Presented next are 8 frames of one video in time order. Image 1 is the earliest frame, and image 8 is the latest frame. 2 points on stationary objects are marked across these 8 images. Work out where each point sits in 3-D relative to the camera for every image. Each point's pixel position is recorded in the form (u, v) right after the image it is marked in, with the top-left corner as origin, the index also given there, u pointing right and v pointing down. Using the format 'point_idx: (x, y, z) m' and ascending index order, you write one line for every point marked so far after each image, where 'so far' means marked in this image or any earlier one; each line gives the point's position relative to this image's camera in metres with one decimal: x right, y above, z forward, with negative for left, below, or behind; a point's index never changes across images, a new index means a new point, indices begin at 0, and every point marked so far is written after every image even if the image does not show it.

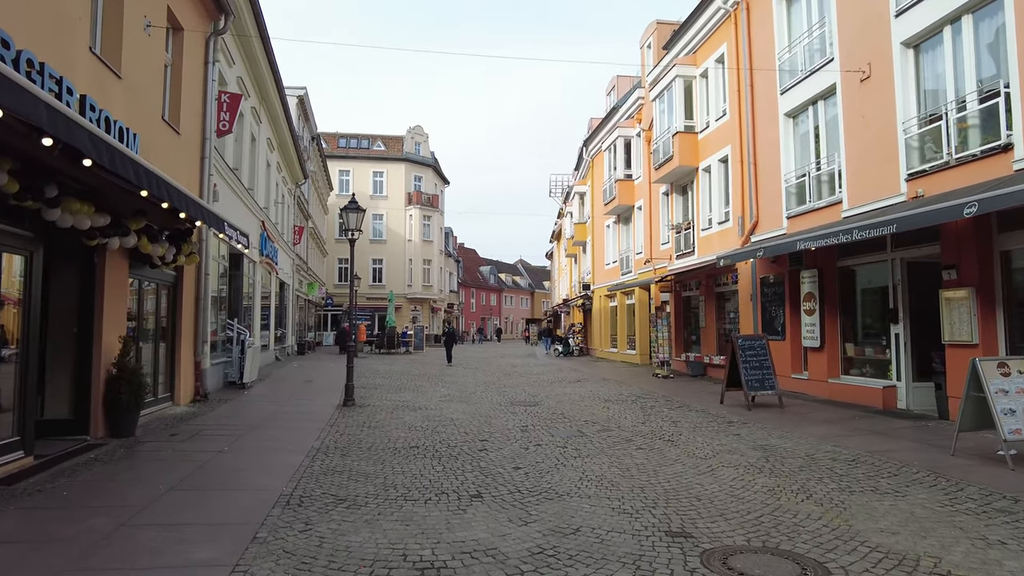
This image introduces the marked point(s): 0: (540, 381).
0: (+0.7, -2.5, +17.1) m
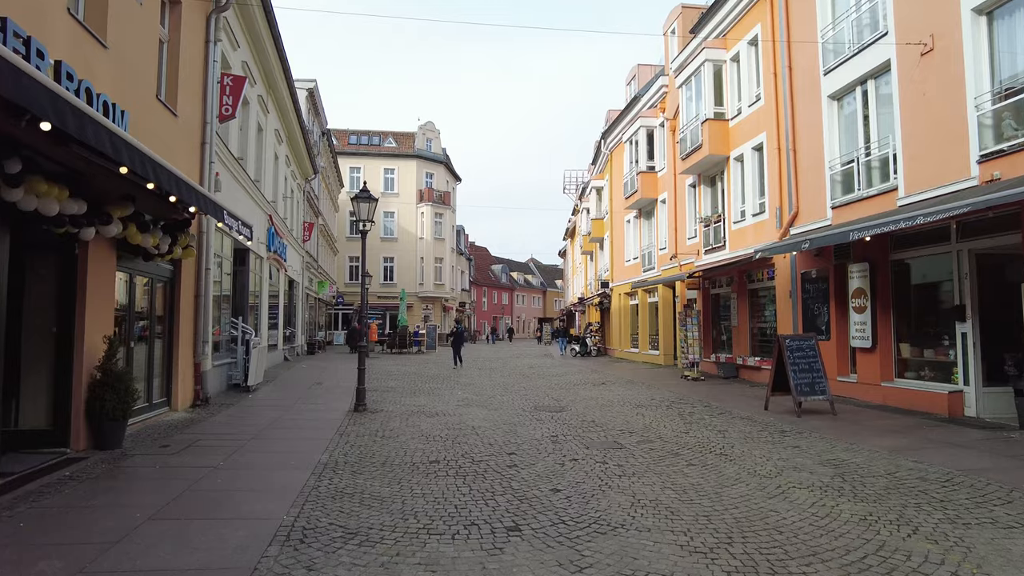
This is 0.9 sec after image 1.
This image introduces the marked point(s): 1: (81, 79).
0: (+1.2, -2.4, +16.1) m
1: (-4.5, +2.2, +6.7) m
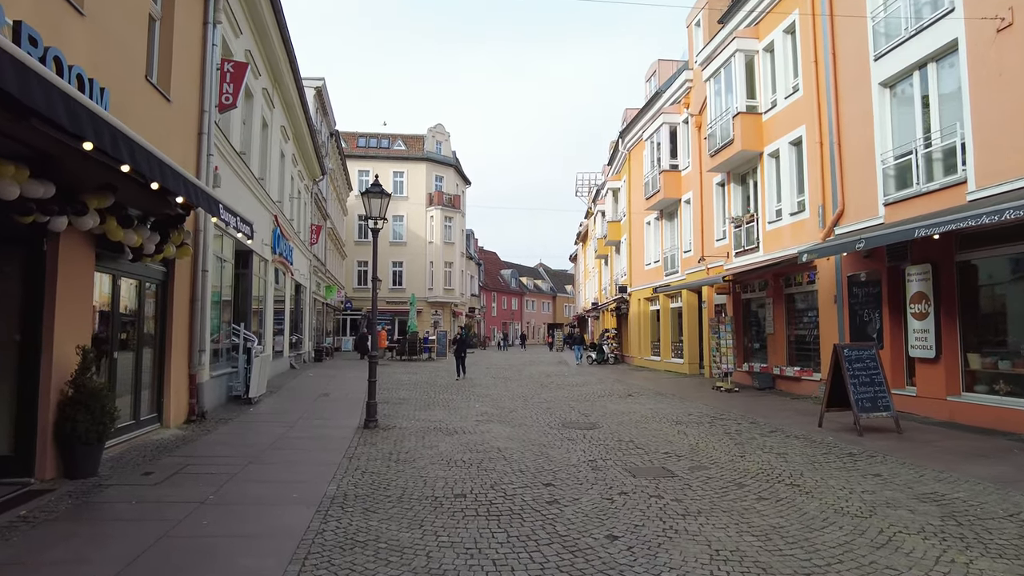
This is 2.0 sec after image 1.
0: (+1.7, -2.5, +15.1) m
1: (-4.2, +2.2, +5.8) m
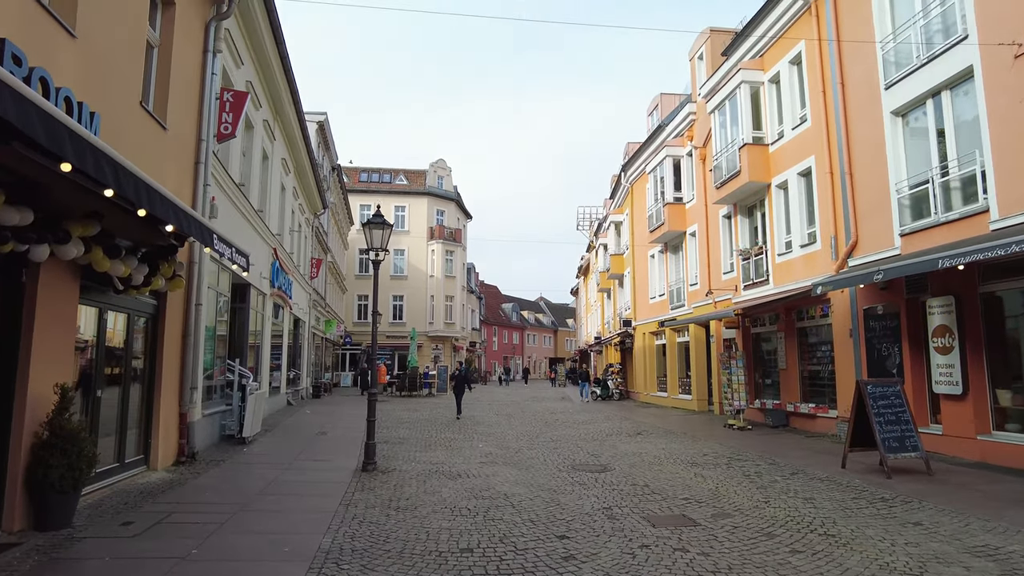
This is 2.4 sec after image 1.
0: (+1.8, -3.3, +14.5) m
1: (-4.1, +1.9, +5.5) m
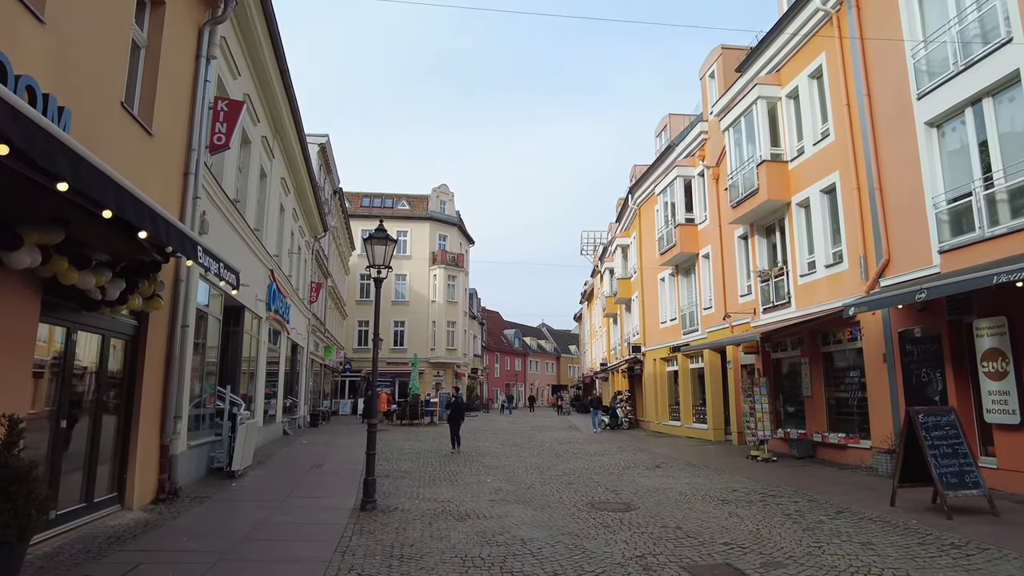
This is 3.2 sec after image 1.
0: (+2.0, -3.8, +13.6) m
1: (-3.9, +1.8, +4.8) m
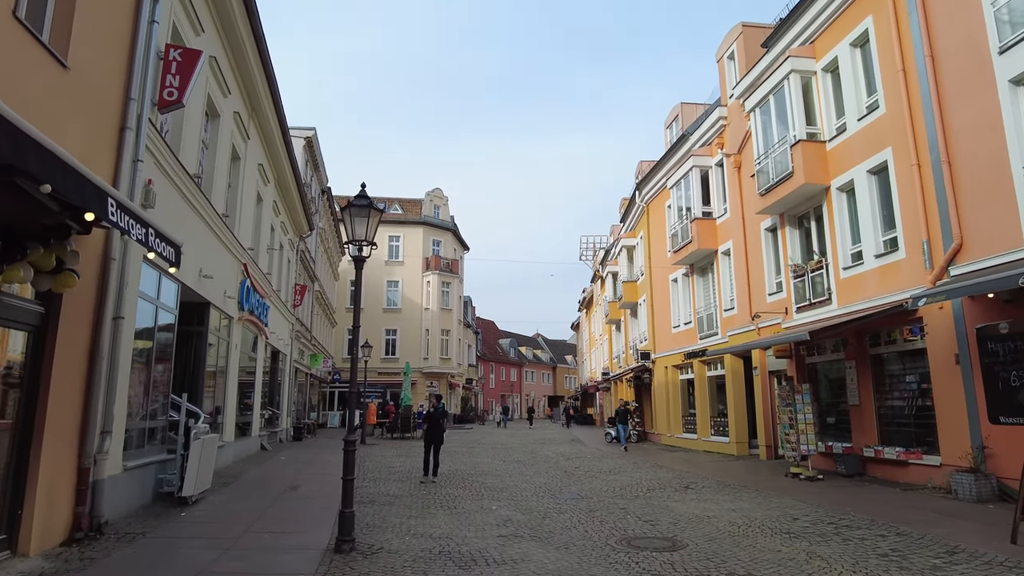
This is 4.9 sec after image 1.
0: (+2.1, -3.6, +11.8) m
1: (-3.7, +2.1, +3.0) m
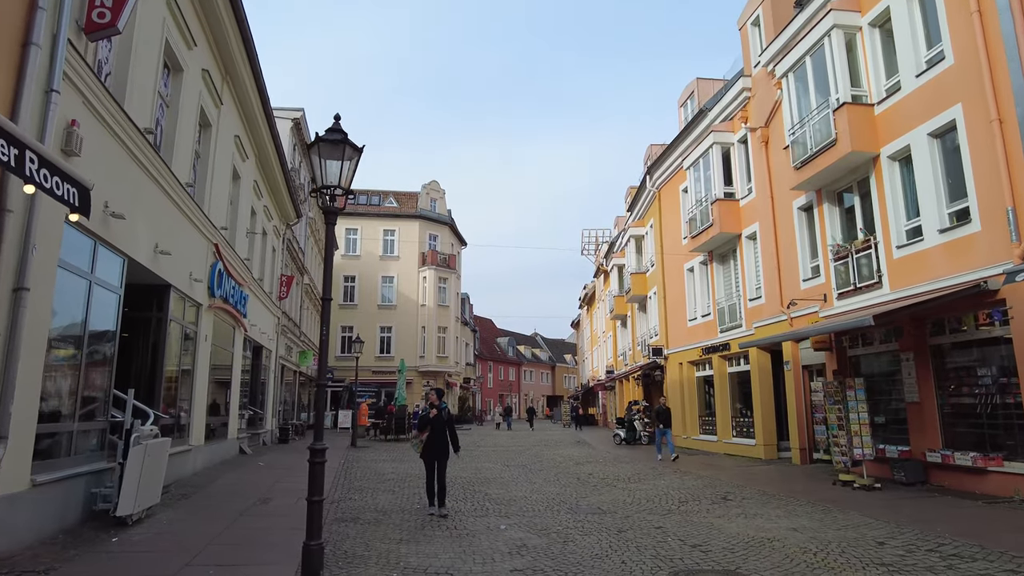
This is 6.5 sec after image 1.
0: (+2.3, -3.3, +10.1) m
1: (-3.5, +2.4, +1.3) m
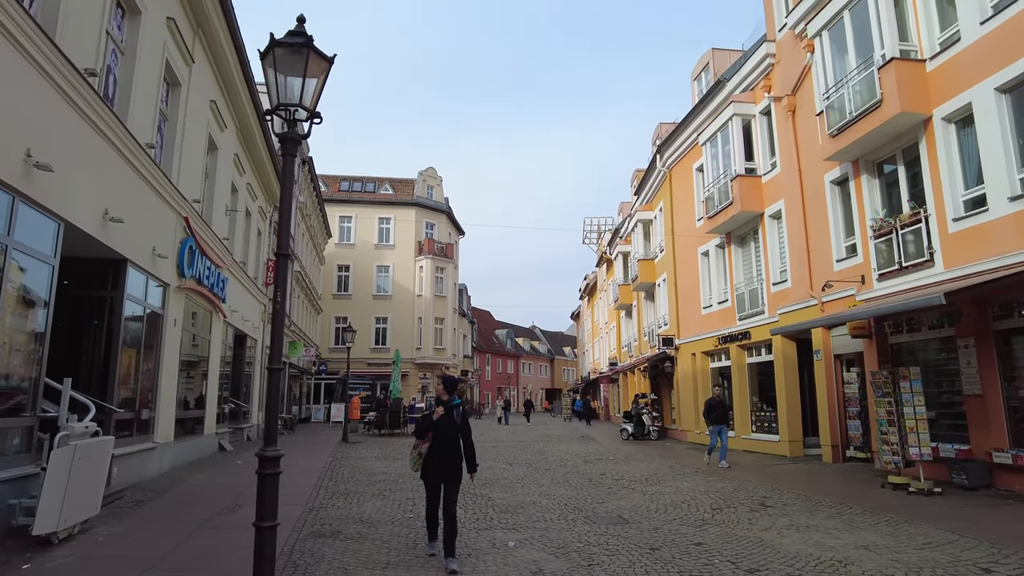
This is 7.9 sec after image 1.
0: (+2.4, -3.0, +8.8) m
1: (-3.4, +2.7, -0.1) m
